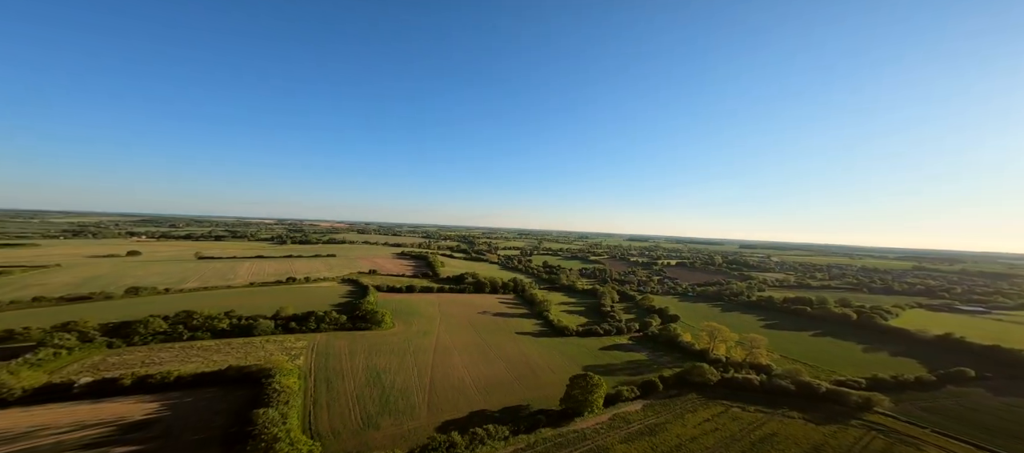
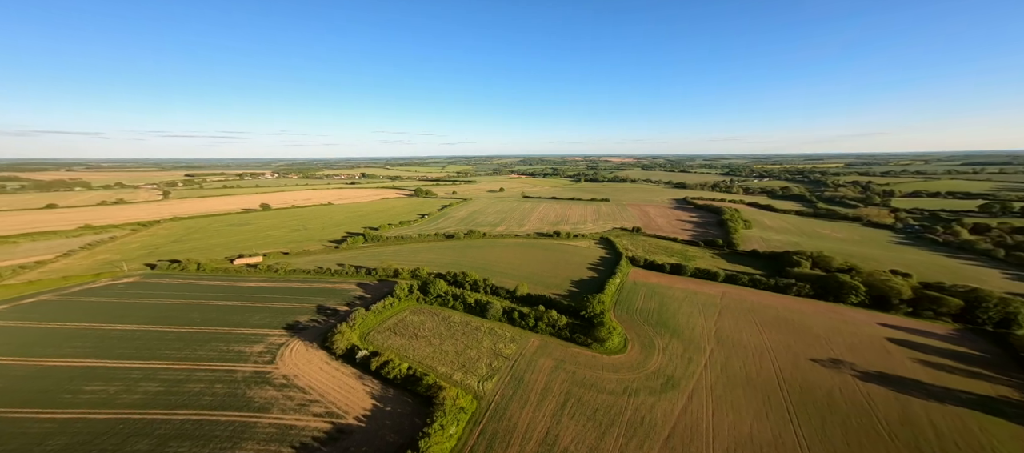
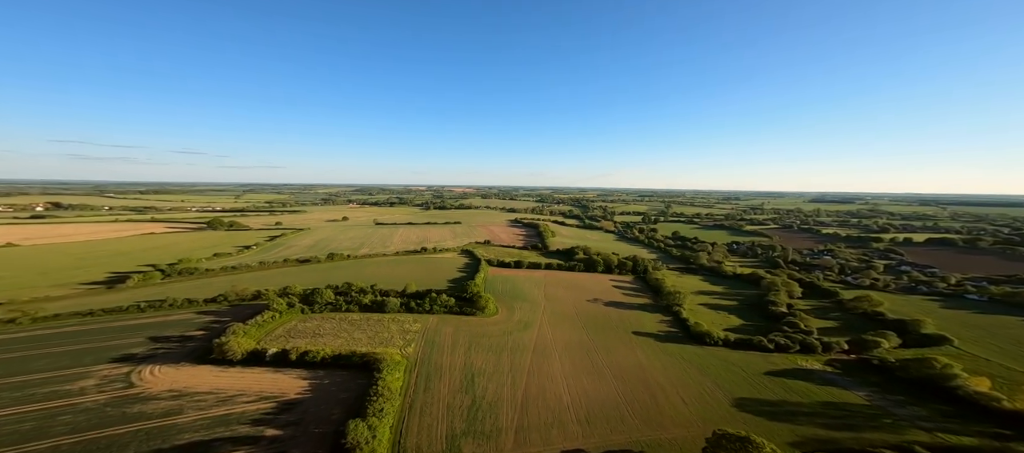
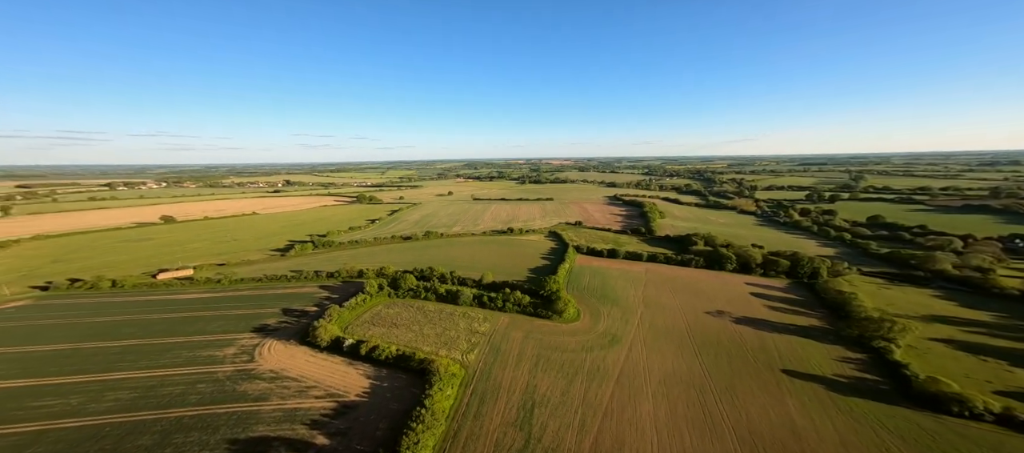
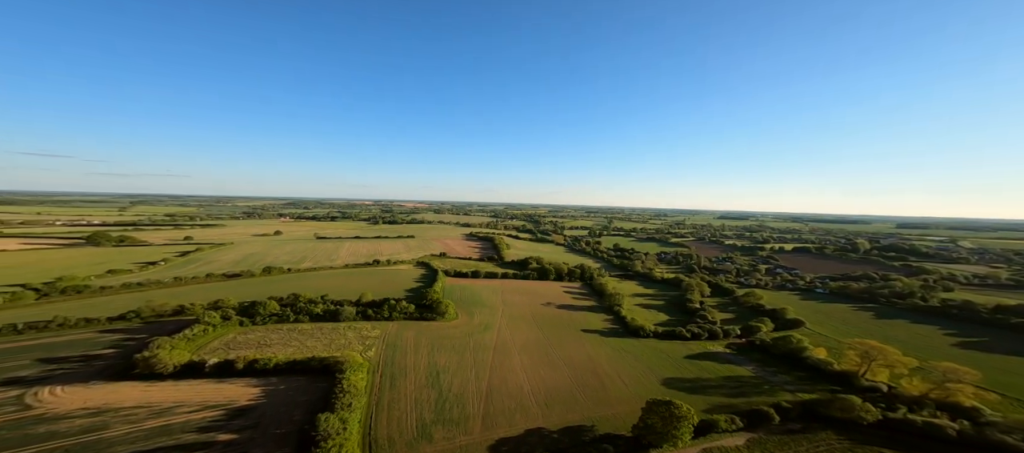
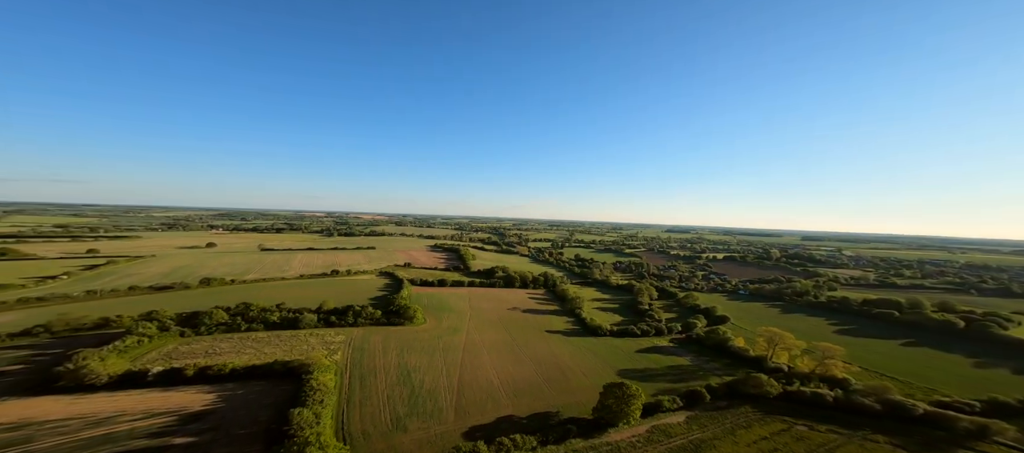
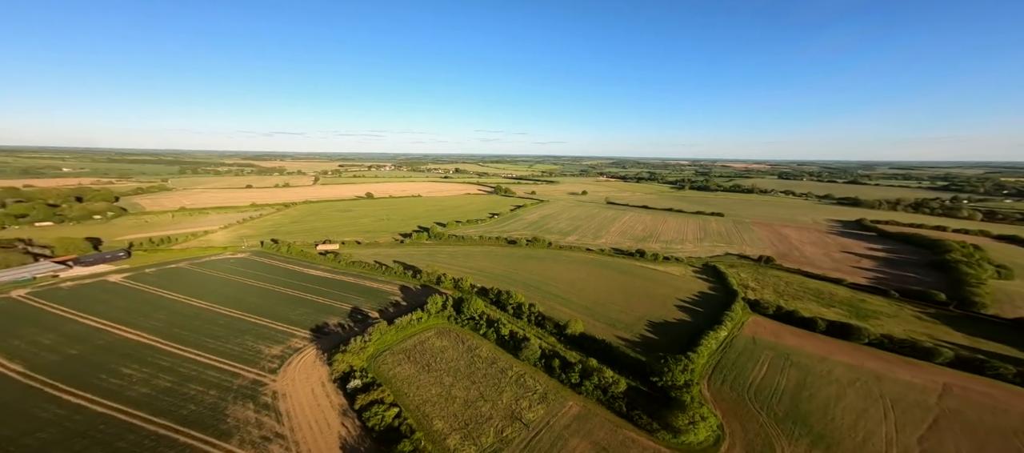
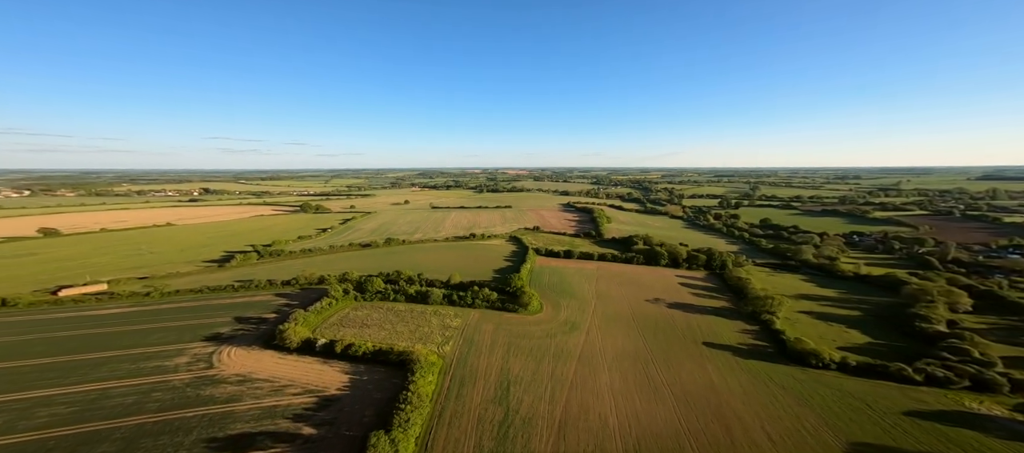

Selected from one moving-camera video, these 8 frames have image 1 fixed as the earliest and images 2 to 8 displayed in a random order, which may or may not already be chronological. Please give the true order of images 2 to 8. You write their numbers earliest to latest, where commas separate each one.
6, 5, 3, 8, 4, 2, 7
